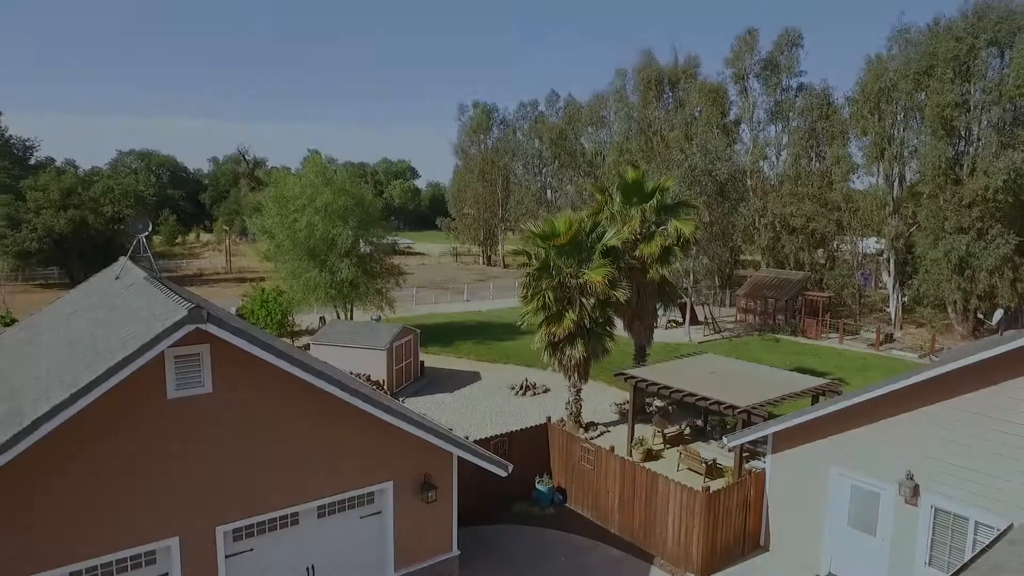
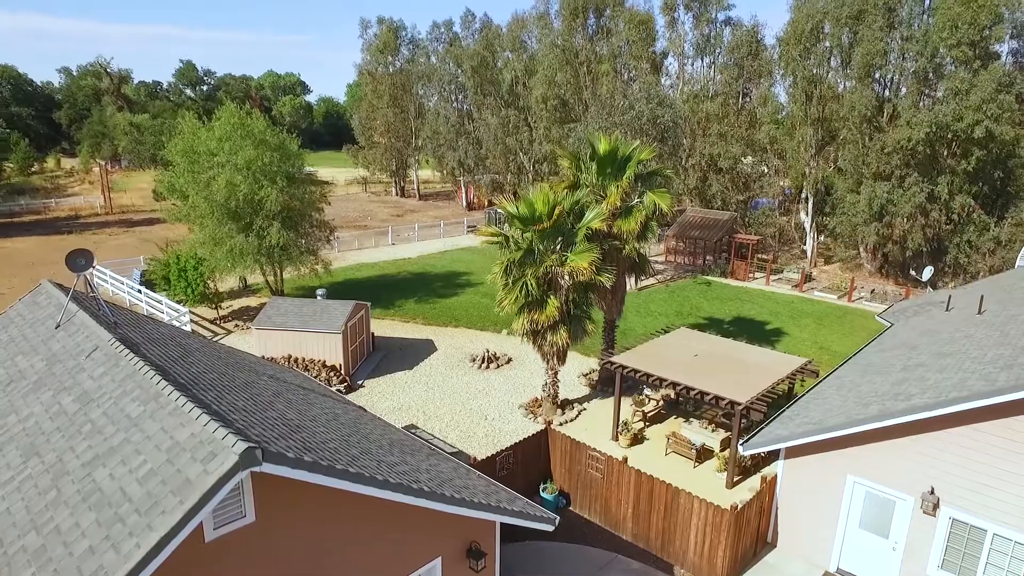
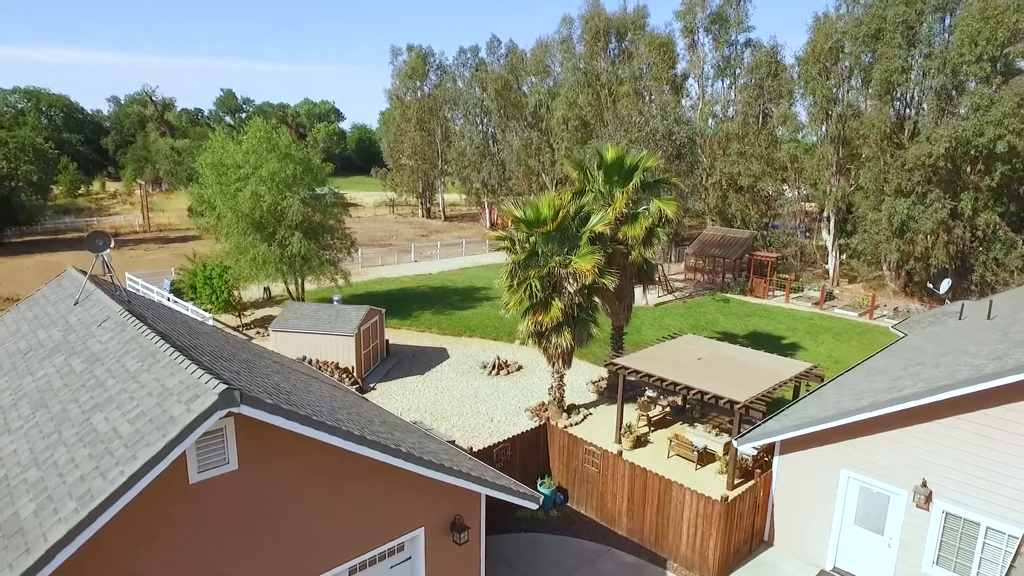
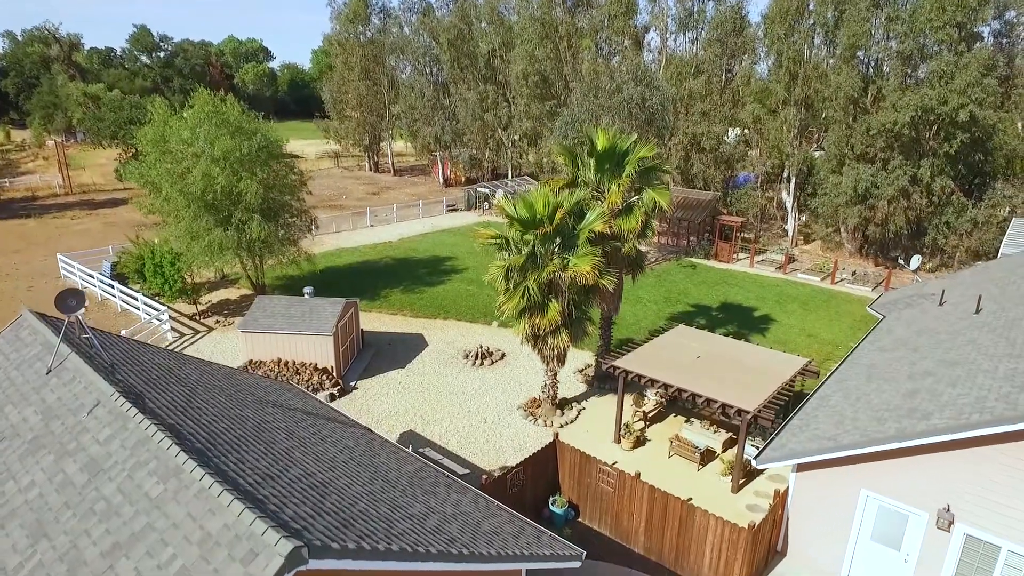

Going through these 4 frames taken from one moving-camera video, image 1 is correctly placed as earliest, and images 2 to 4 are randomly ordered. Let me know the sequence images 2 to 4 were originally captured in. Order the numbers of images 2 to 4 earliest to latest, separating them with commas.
3, 2, 4
